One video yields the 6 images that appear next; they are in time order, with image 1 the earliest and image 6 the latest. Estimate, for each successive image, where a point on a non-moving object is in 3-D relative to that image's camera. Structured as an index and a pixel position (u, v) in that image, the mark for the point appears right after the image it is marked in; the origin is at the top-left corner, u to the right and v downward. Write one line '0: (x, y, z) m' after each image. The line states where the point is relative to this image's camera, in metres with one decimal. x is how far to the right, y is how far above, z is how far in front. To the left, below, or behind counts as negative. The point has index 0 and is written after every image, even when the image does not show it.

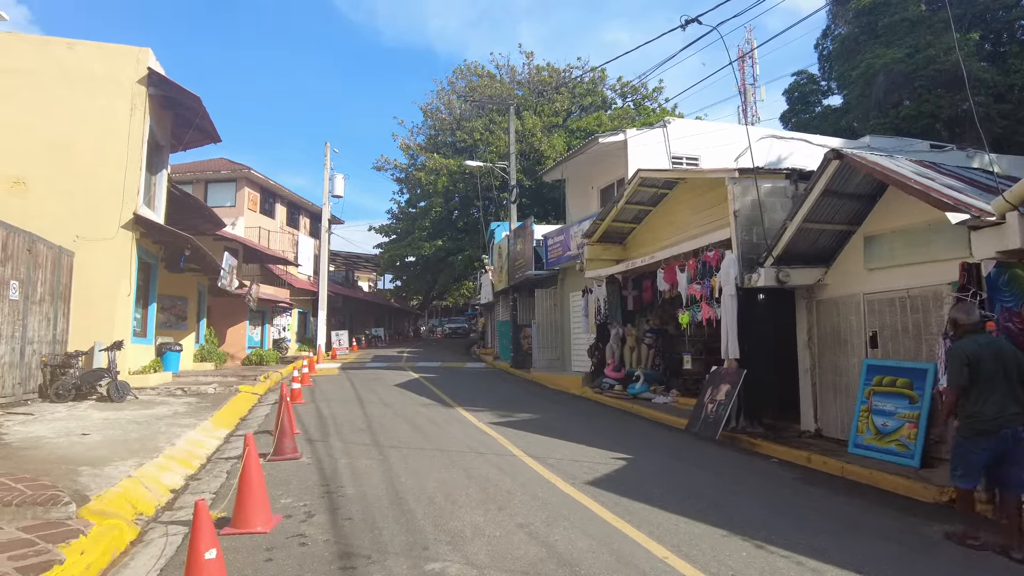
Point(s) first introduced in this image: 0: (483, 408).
0: (-0.5, -2.0, +11.1) m
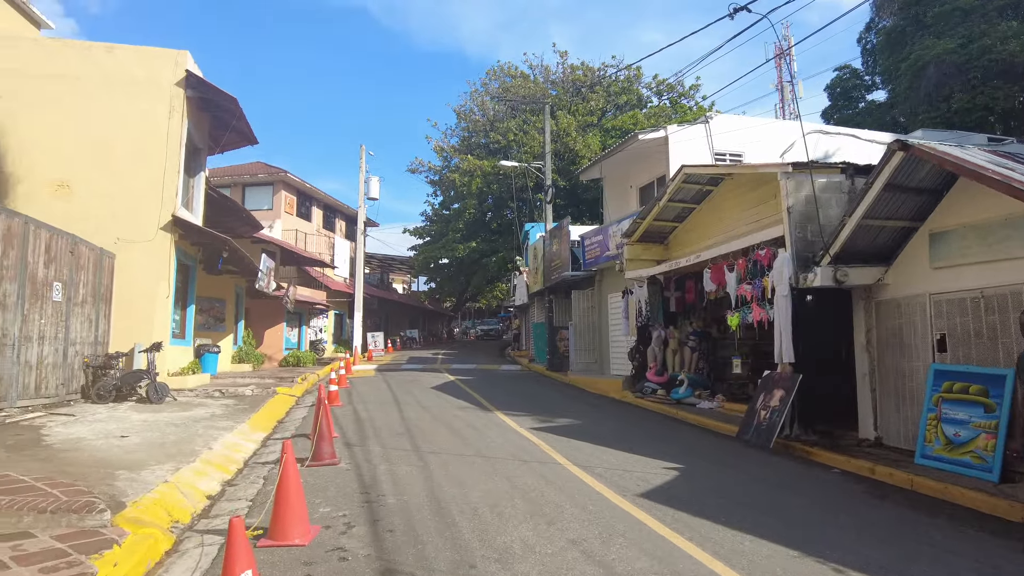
0: (+0.2, -2.1, +10.8) m
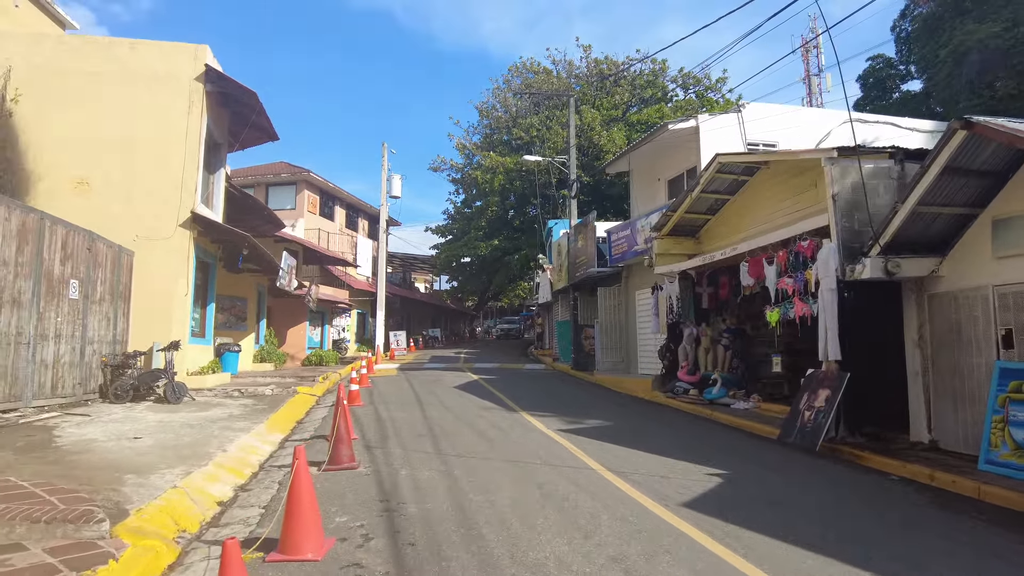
0: (+0.6, -2.0, +10.3) m
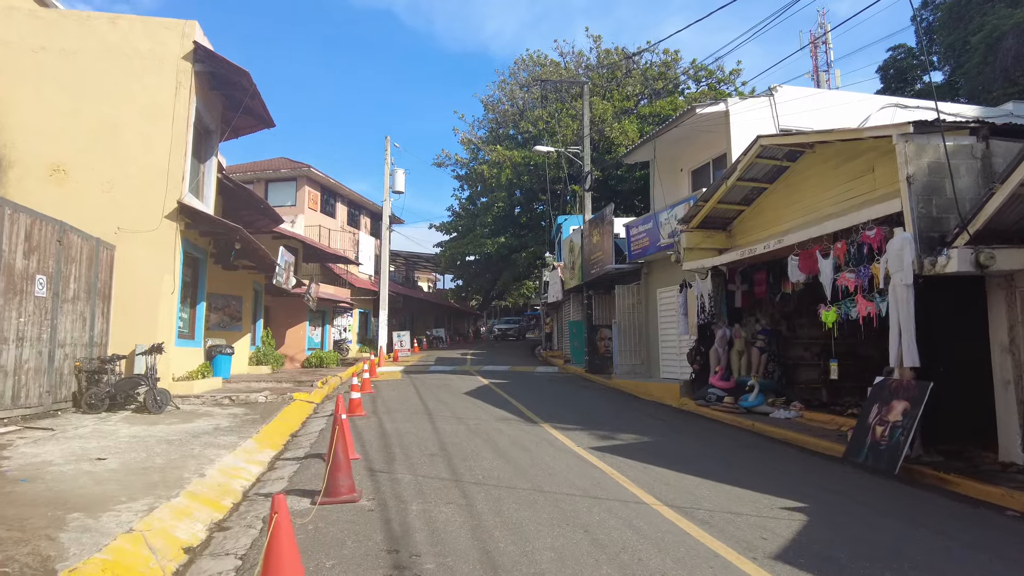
0: (+0.9, -1.9, +9.1) m
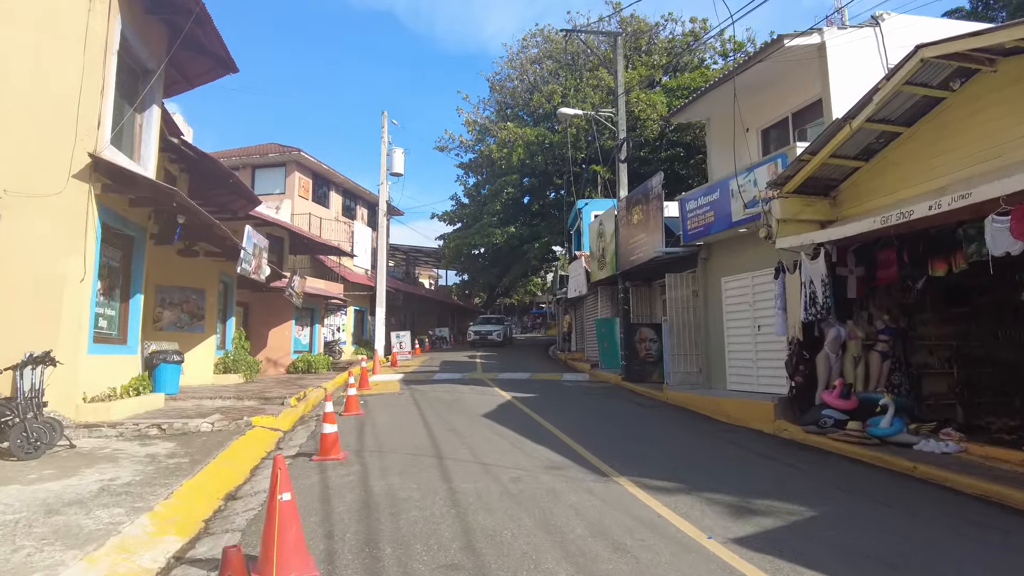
0: (+1.4, -1.7, +5.7) m
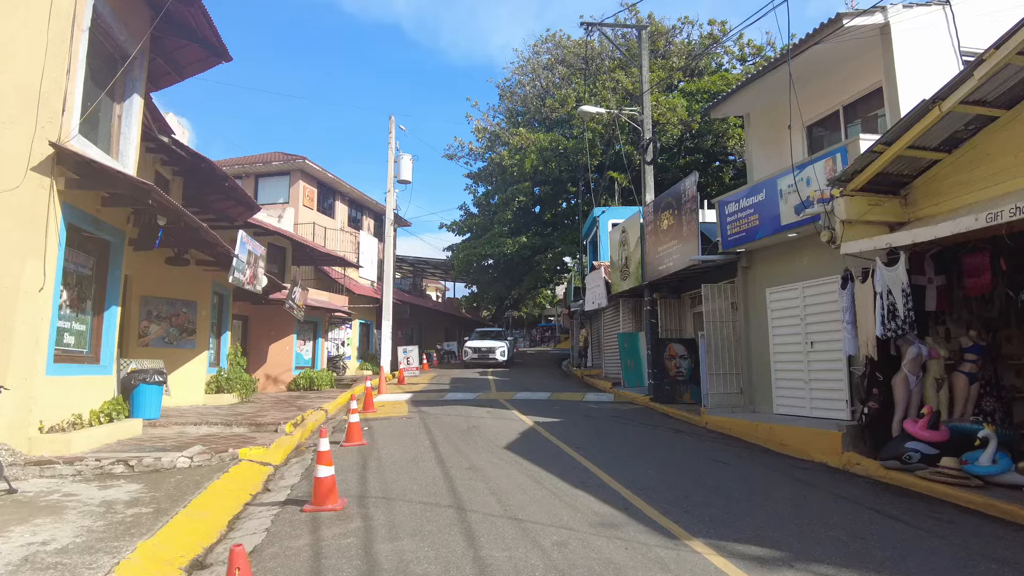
0: (+1.7, -1.8, +4.4) m
